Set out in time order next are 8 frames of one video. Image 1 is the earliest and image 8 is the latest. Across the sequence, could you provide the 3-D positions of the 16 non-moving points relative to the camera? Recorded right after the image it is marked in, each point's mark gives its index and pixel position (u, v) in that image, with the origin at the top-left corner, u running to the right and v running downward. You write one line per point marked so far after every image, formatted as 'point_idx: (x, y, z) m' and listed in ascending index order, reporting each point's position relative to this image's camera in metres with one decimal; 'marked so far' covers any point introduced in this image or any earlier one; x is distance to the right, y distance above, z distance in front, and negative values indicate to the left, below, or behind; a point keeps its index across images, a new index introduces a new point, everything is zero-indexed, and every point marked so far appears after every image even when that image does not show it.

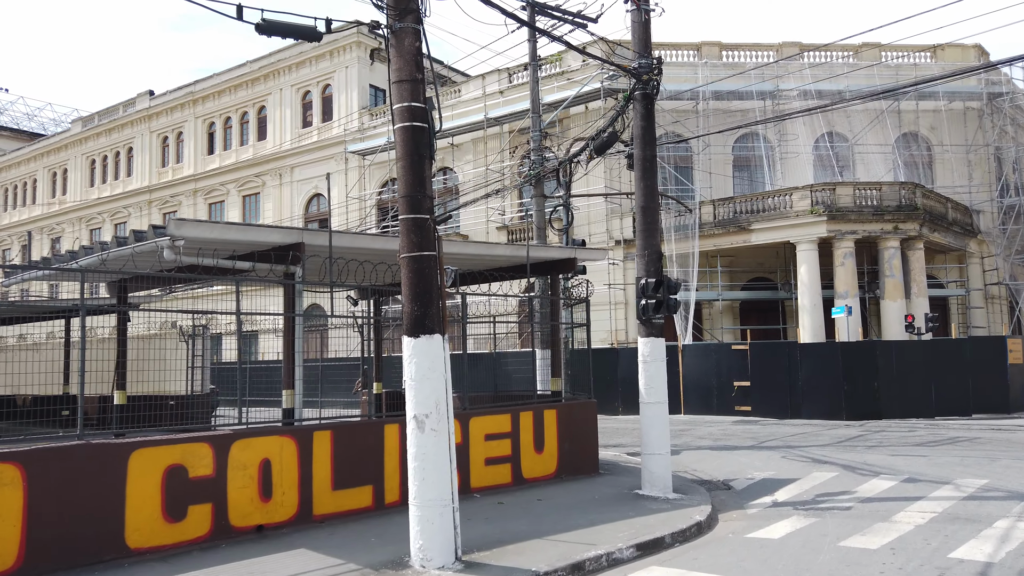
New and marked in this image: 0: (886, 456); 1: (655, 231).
0: (+6.0, -2.7, +12.1) m
1: (+2.0, +0.8, +10.2) m
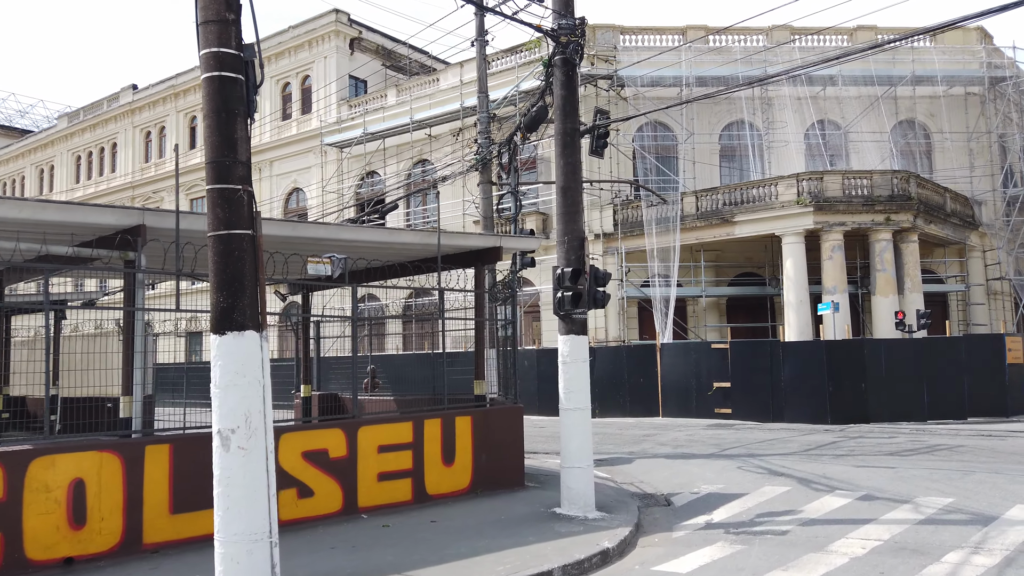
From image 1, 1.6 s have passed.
0: (+4.9, -2.6, +10.9) m
1: (+0.8, +0.9, +9.0) m
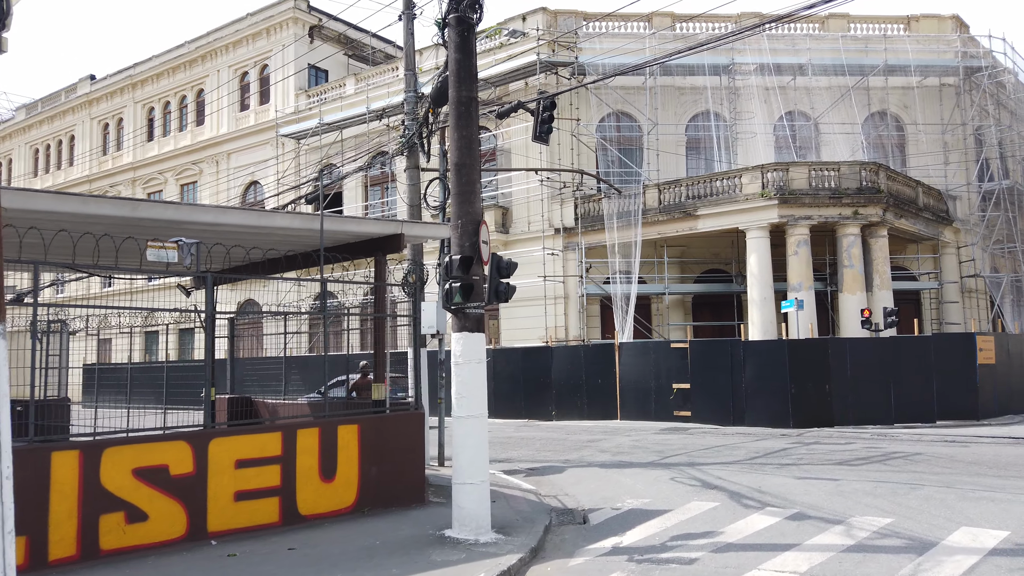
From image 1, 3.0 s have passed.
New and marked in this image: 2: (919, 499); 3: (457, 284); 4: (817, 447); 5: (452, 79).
0: (+3.6, -2.5, +9.8) m
1: (-0.4, +1.0, +7.9) m
2: (+4.4, -2.3, +8.2) m
3: (-0.6, 0.0, +7.7) m
4: (+5.3, -2.8, +13.0) m
5: (-0.7, +2.3, +8.1) m
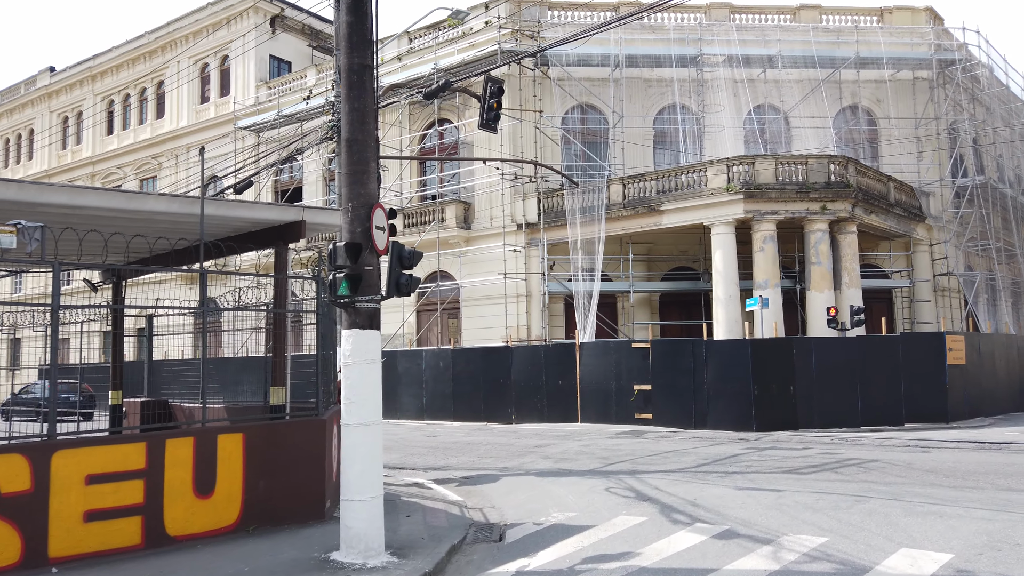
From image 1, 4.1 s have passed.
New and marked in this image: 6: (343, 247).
0: (+2.6, -2.5, +9.0) m
1: (-1.4, +1.1, +7.0) m
2: (+3.5, -2.2, +7.4) m
3: (-1.5, +0.1, +6.8) m
4: (+4.3, -2.7, +12.3) m
5: (-1.6, +2.3, +7.2) m
6: (-1.5, +0.4, +6.8) m
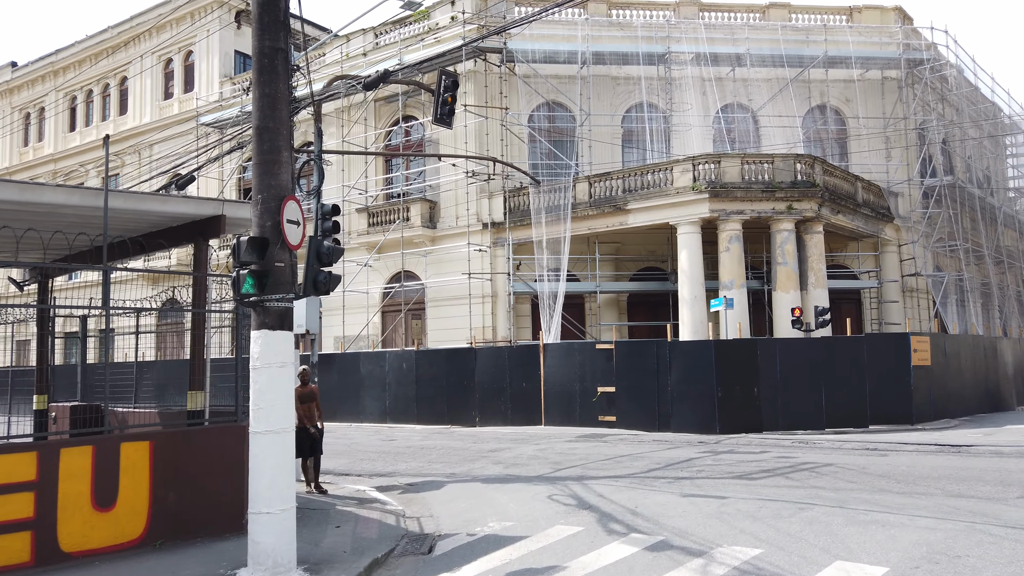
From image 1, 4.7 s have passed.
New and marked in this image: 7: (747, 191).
0: (+1.9, -2.4, +8.7) m
1: (-2.1, +1.1, +6.6) m
2: (+2.8, -2.2, +7.1) m
3: (-2.2, +0.1, +6.4) m
4: (+3.4, -2.7, +11.9) m
5: (-2.3, +2.4, +6.8) m
6: (-2.2, +0.4, +6.4) m
7: (+6.3, +2.6, +20.0) m
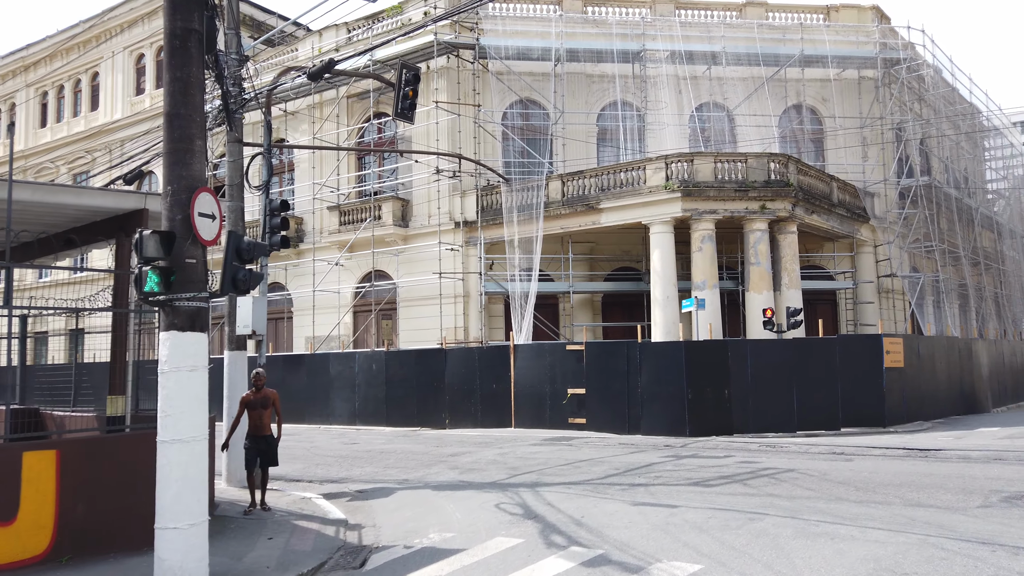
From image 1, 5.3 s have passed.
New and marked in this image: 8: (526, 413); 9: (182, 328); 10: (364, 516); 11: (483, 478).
0: (+1.2, -2.4, +8.3) m
1: (-2.7, +1.1, +6.2) m
2: (+2.1, -2.2, +6.7) m
3: (-2.8, +0.2, +6.0) m
4: (+2.8, -2.7, +11.6) m
5: (-2.9, +2.4, +6.4) m
6: (-2.8, +0.4, +5.9) m
7: (+5.5, +2.6, +19.7) m
8: (+0.4, -3.3, +19.6) m
9: (-2.7, -0.3, +6.1) m
10: (-1.8, -2.9, +9.3) m
11: (-0.4, -2.8, +11.1) m
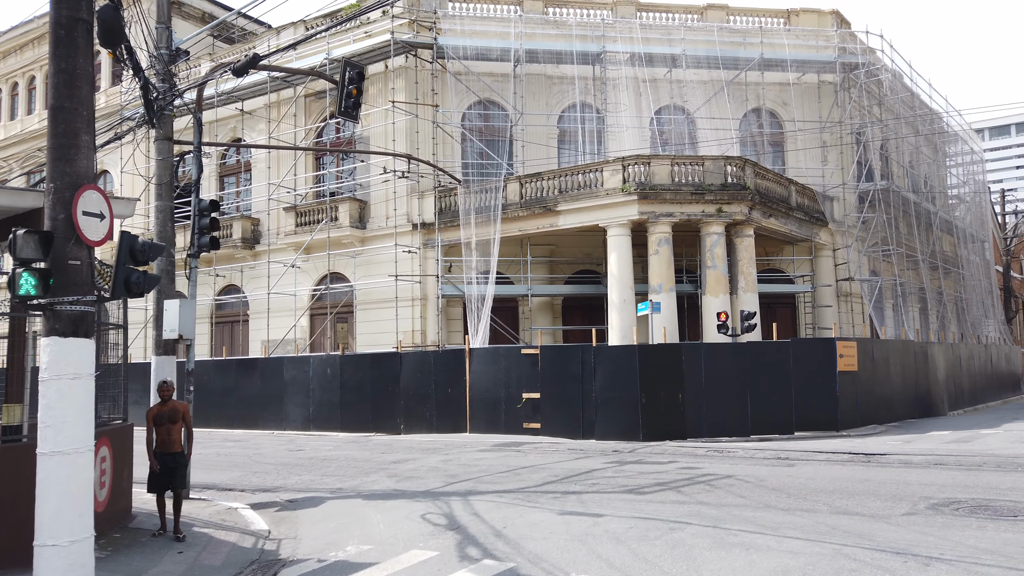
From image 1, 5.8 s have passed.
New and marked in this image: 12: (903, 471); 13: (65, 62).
0: (+0.4, -2.5, +8.1) m
1: (-3.5, +1.1, +5.9) m
2: (+1.4, -2.2, +6.5) m
3: (-3.6, +0.1, +5.6) m
4: (+1.8, -2.7, +11.4) m
5: (-3.7, +2.4, +6.0) m
6: (-3.6, +0.4, +5.6) m
7: (+4.3, +2.5, +19.6) m
8: (-0.8, -3.3, +19.3) m
9: (-3.5, -0.3, +5.8) m
10: (-2.7, -2.9, +9.0) m
11: (-1.3, -2.9, +10.8) m
12: (+5.6, -2.6, +10.6) m
13: (-3.5, +1.8, +5.9) m
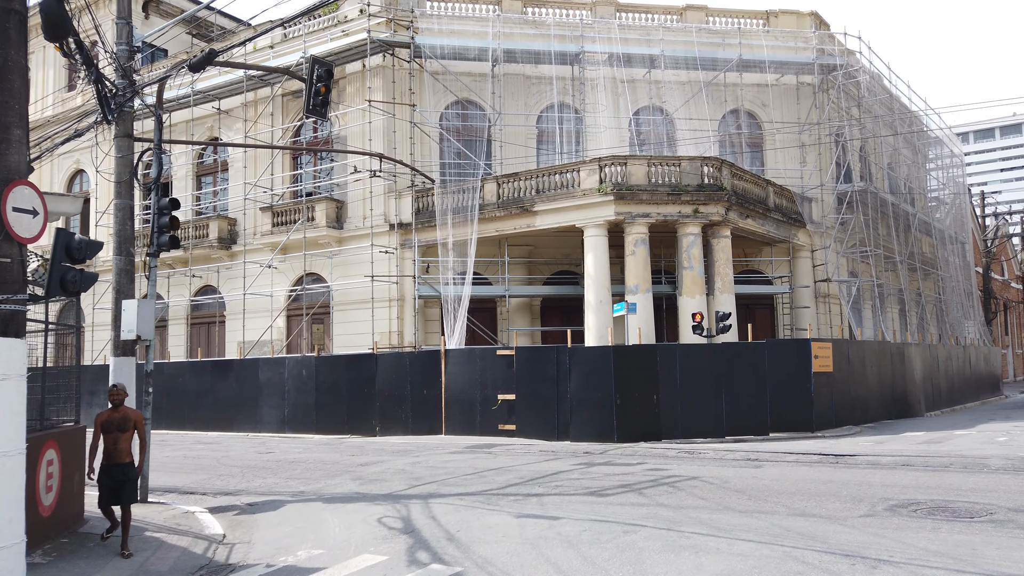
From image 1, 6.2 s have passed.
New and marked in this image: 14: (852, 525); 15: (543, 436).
0: (-0.1, -2.5, +8.0) m
1: (-3.9, +1.1, +5.7) m
2: (+0.9, -2.2, +6.4) m
3: (-4.0, +0.2, +5.5) m
4: (+1.3, -2.7, +11.3) m
5: (-4.1, +2.4, +5.9) m
6: (-4.0, +0.4, +5.4) m
7: (+3.7, +2.5, +19.5) m
8: (-1.4, -3.4, +19.2) m
9: (-3.9, -0.3, +5.6) m
10: (-3.2, -2.9, +8.9) m
11: (-1.8, -2.9, +10.7) m
12: (+5.1, -2.6, +10.6) m
13: (-3.9, +1.8, +5.7) m
14: (+3.2, -2.2, +7.0) m
15: (+0.8, -3.6, +17.9) m
